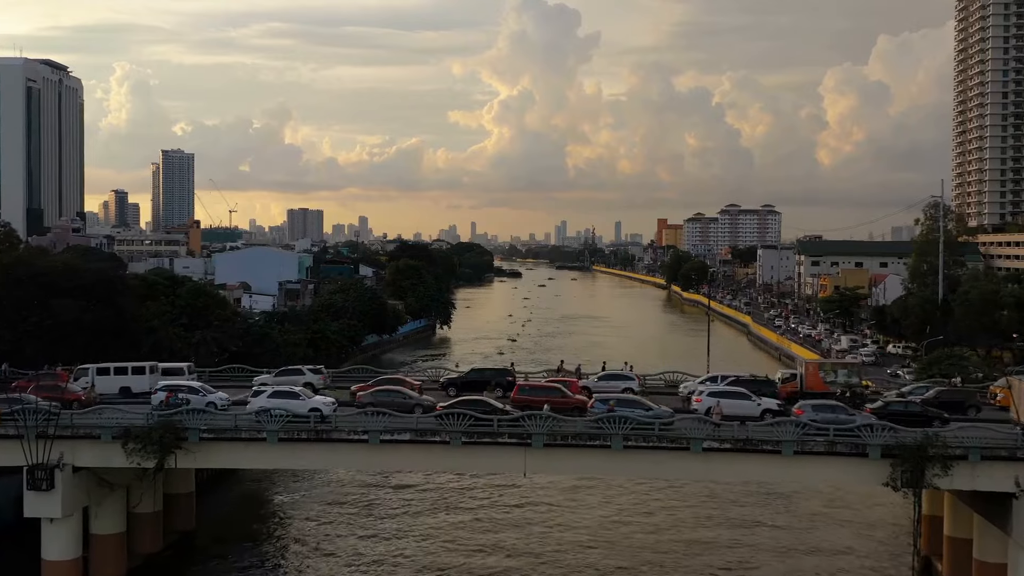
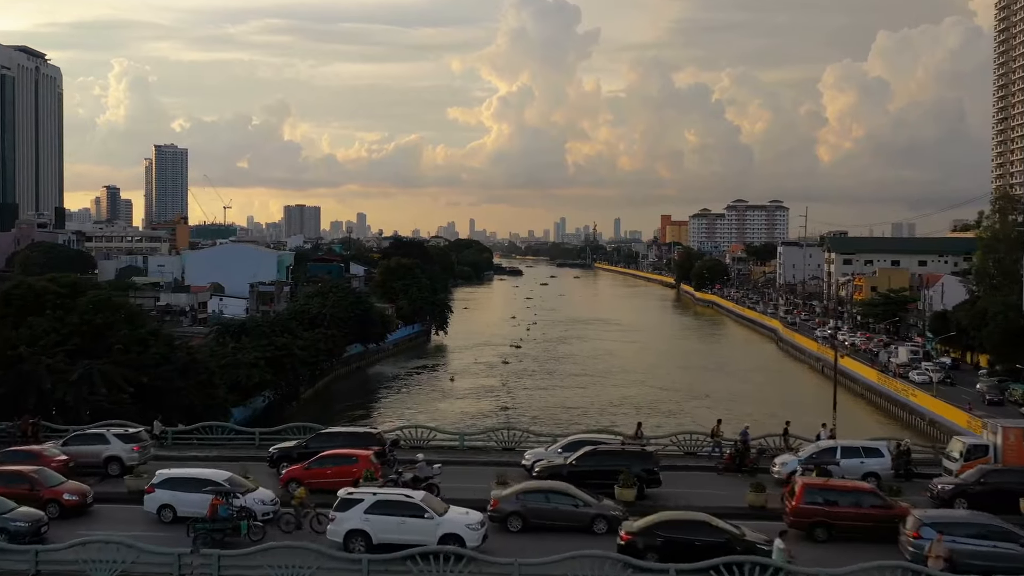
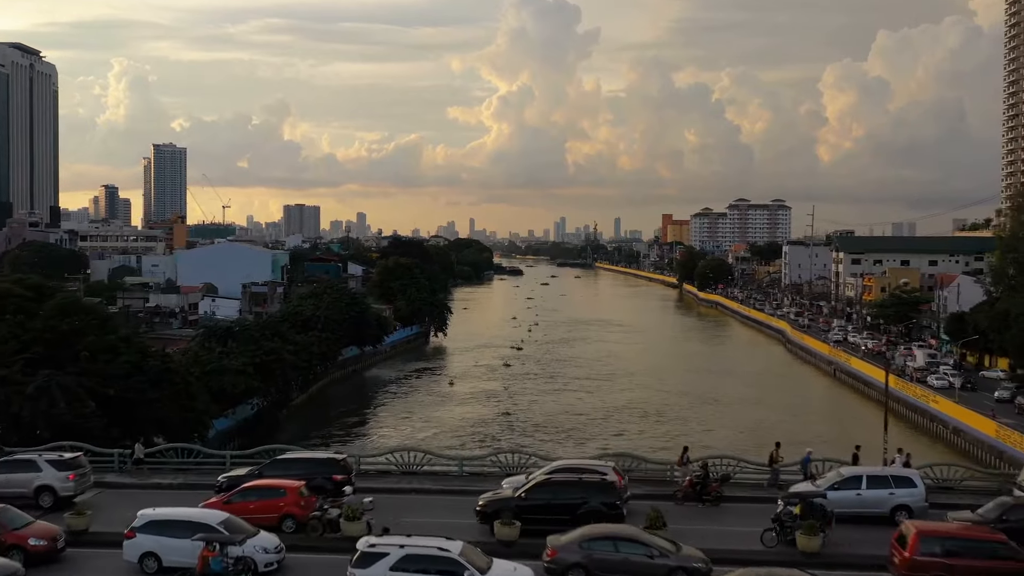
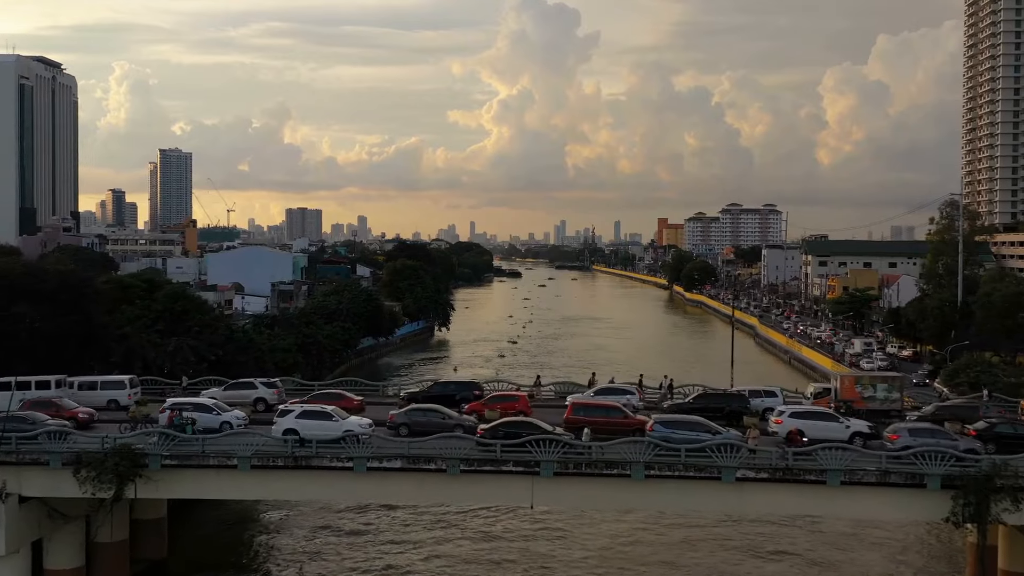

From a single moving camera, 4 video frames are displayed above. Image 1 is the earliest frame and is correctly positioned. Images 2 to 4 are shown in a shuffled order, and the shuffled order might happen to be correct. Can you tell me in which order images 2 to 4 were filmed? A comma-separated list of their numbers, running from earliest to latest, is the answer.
4, 2, 3
